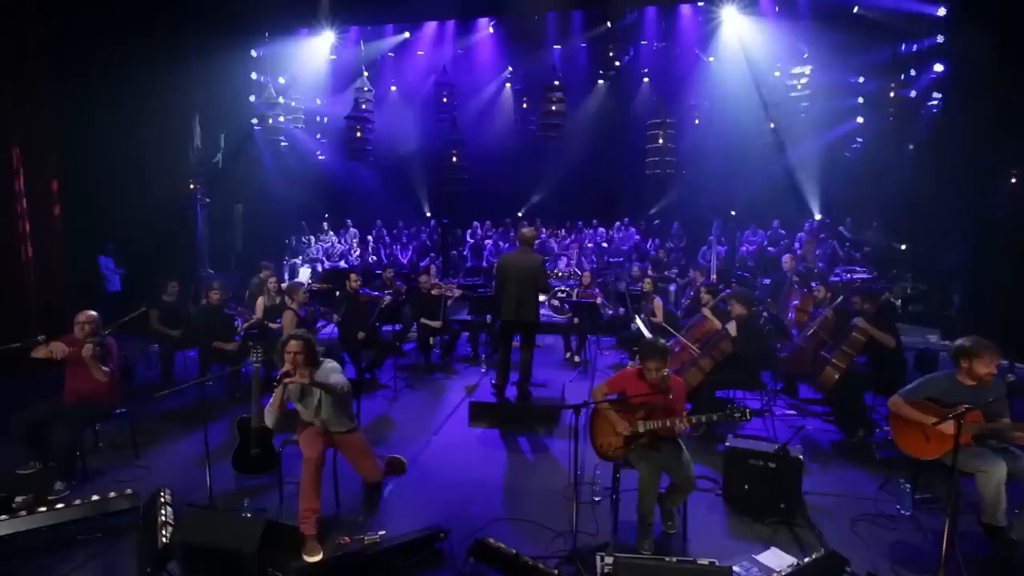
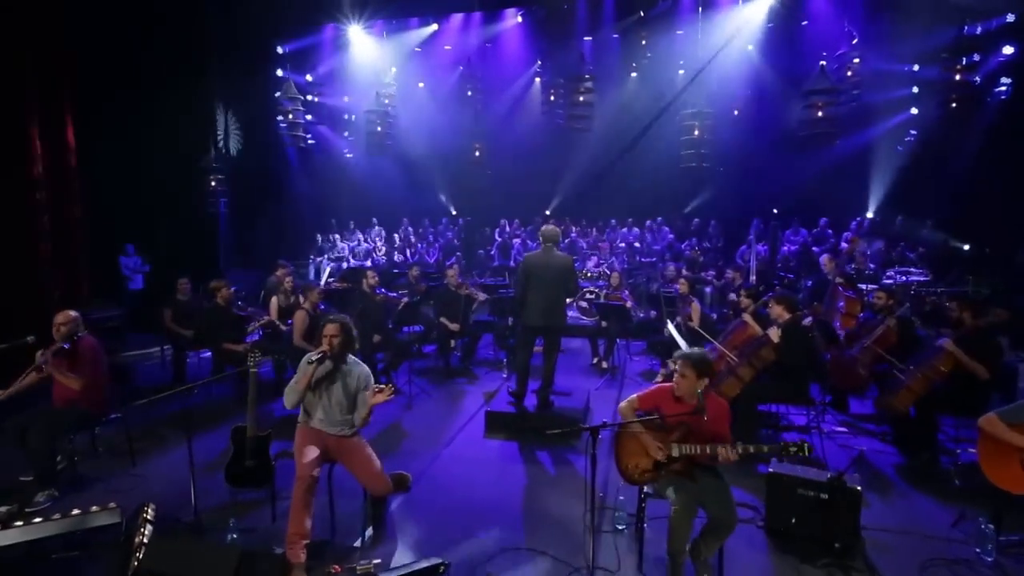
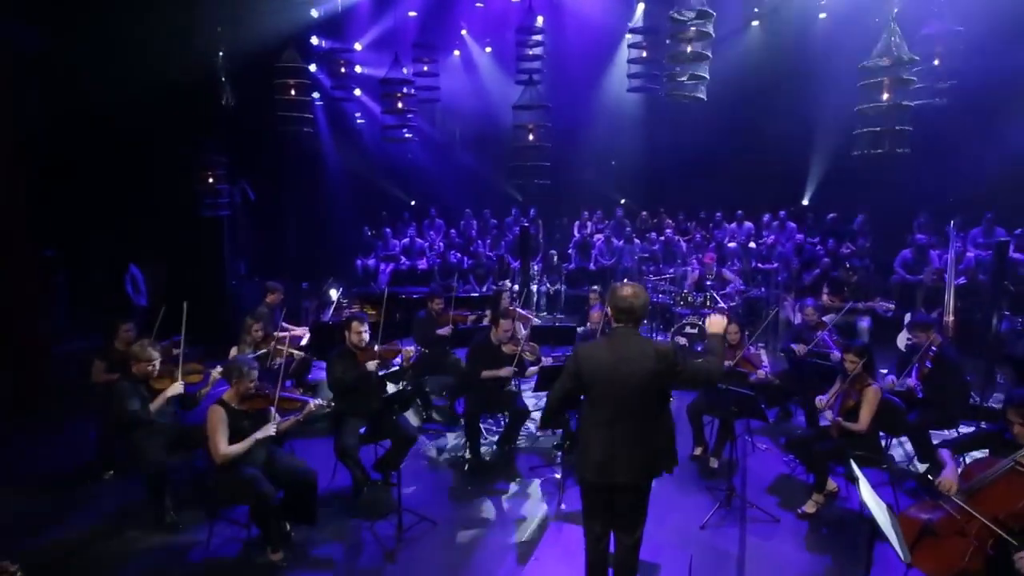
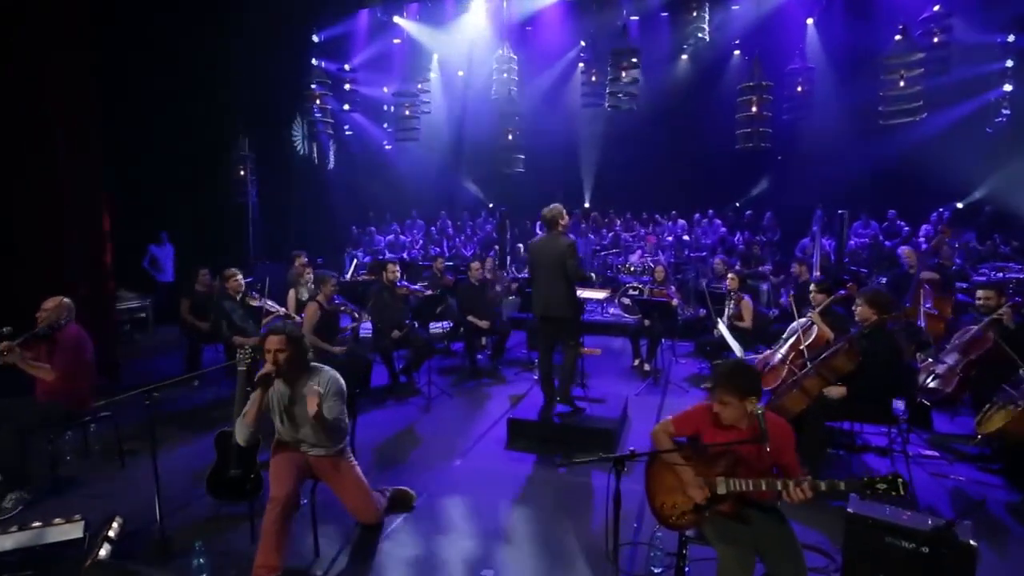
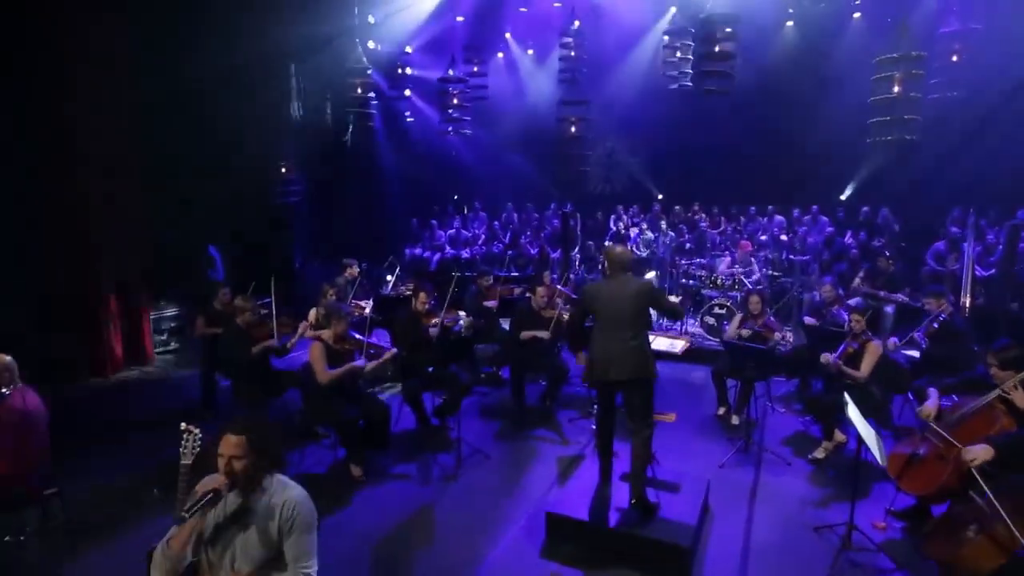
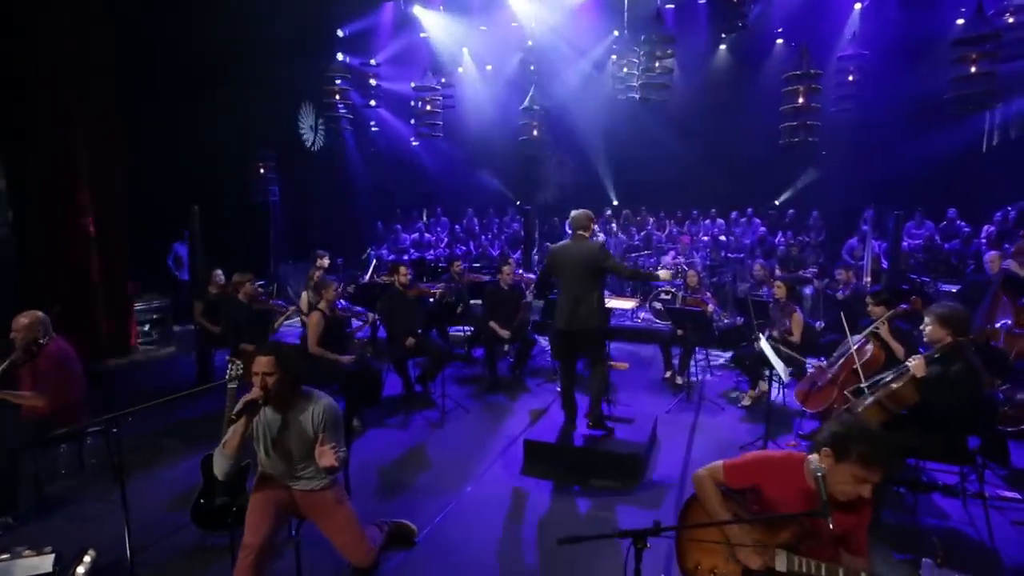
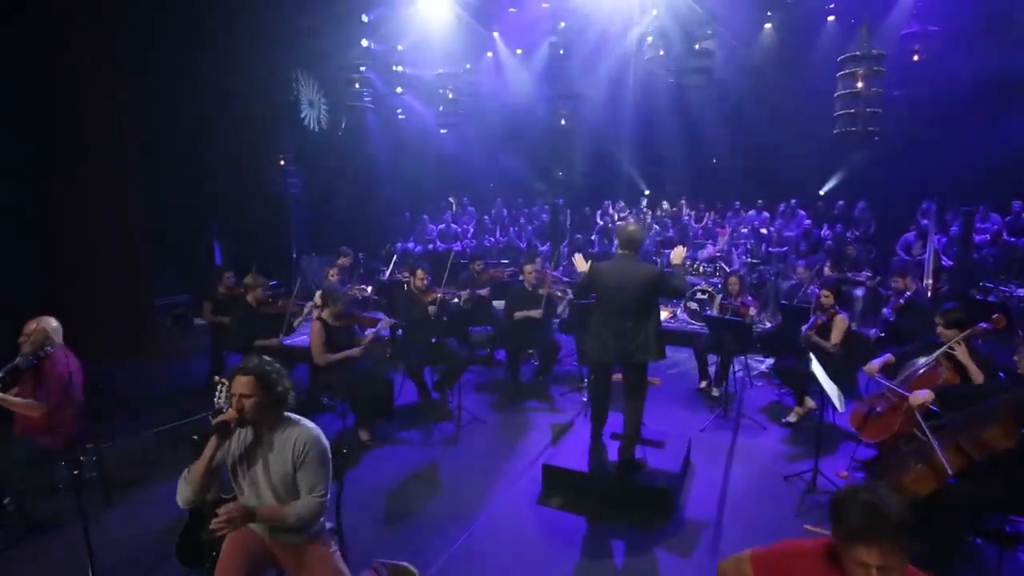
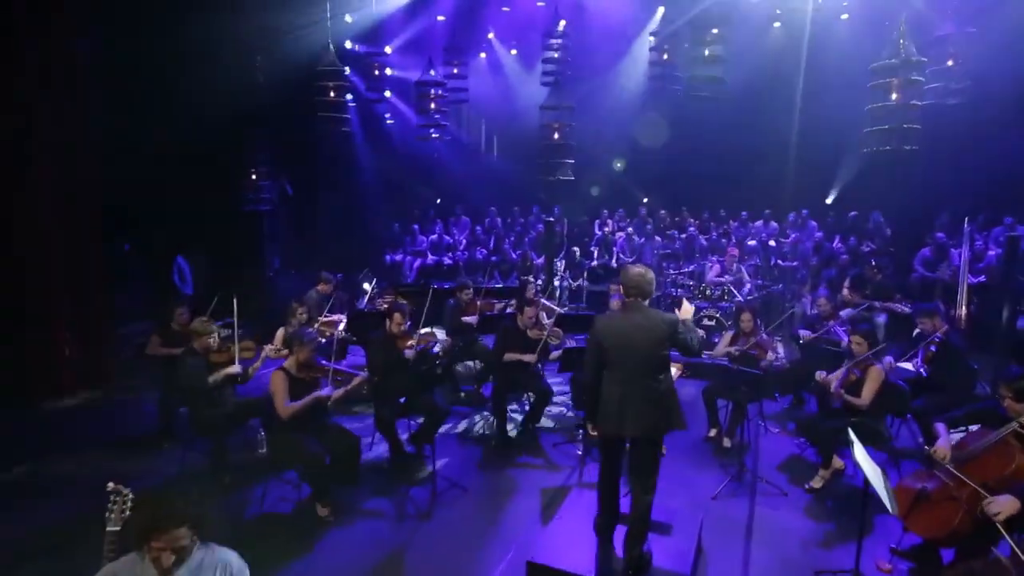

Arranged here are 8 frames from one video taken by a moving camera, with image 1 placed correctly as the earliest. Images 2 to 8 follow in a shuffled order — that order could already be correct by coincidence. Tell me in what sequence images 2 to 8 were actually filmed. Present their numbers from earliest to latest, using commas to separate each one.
2, 4, 6, 7, 5, 8, 3
